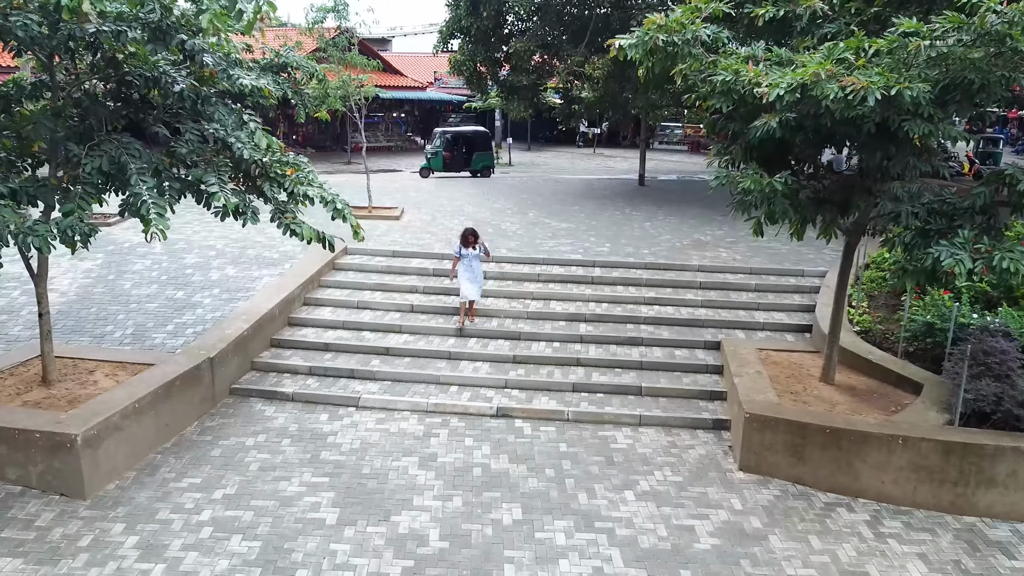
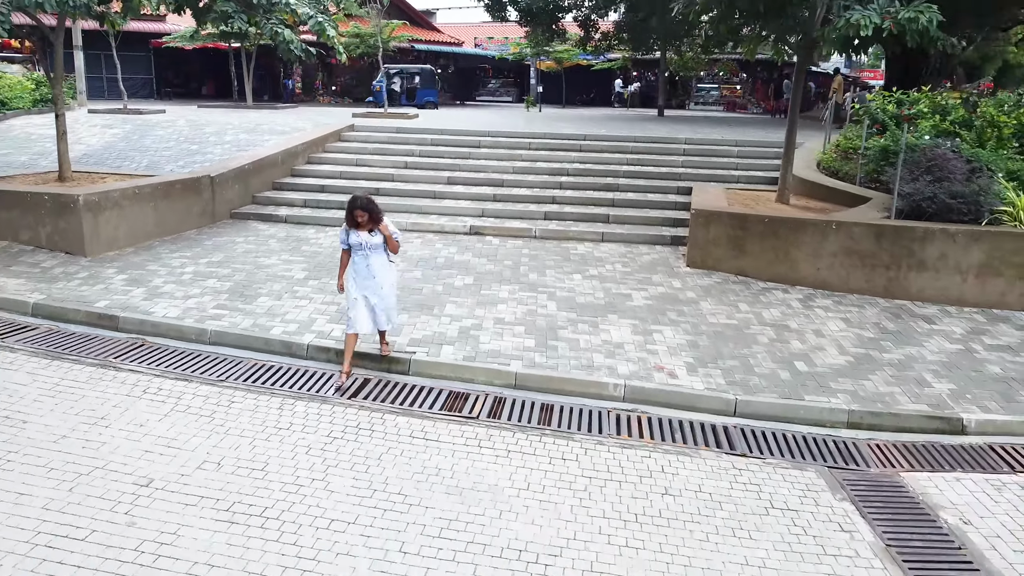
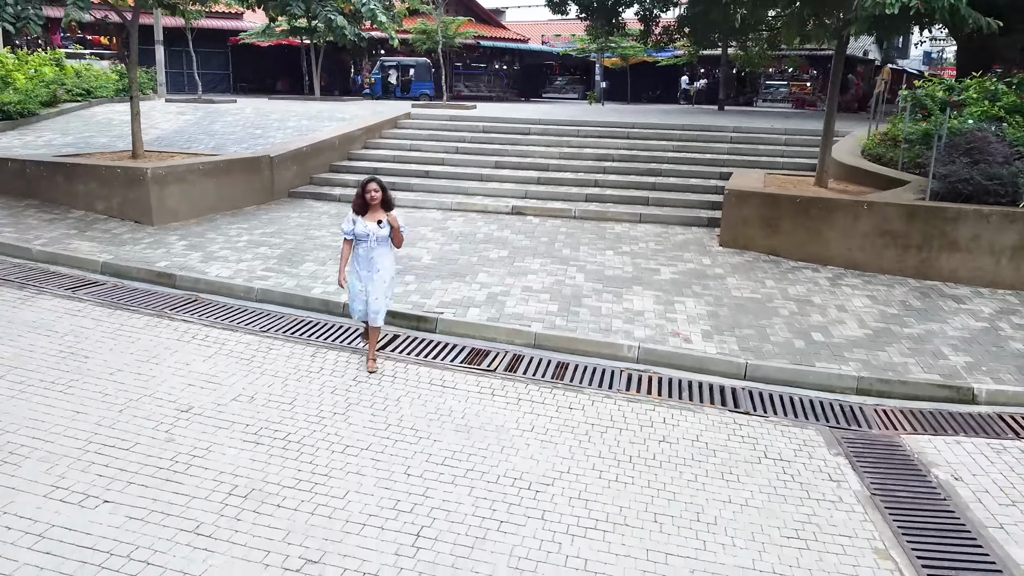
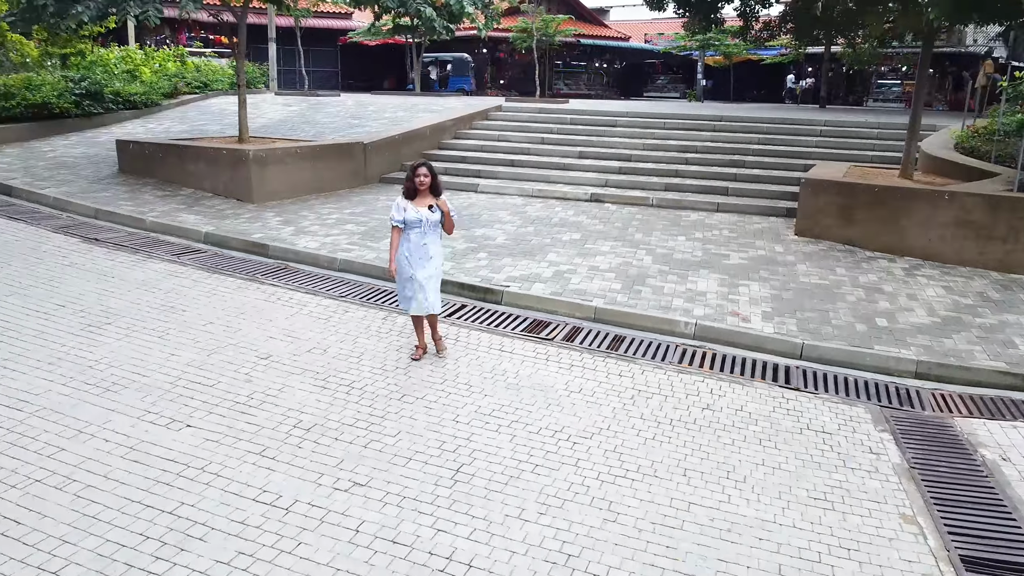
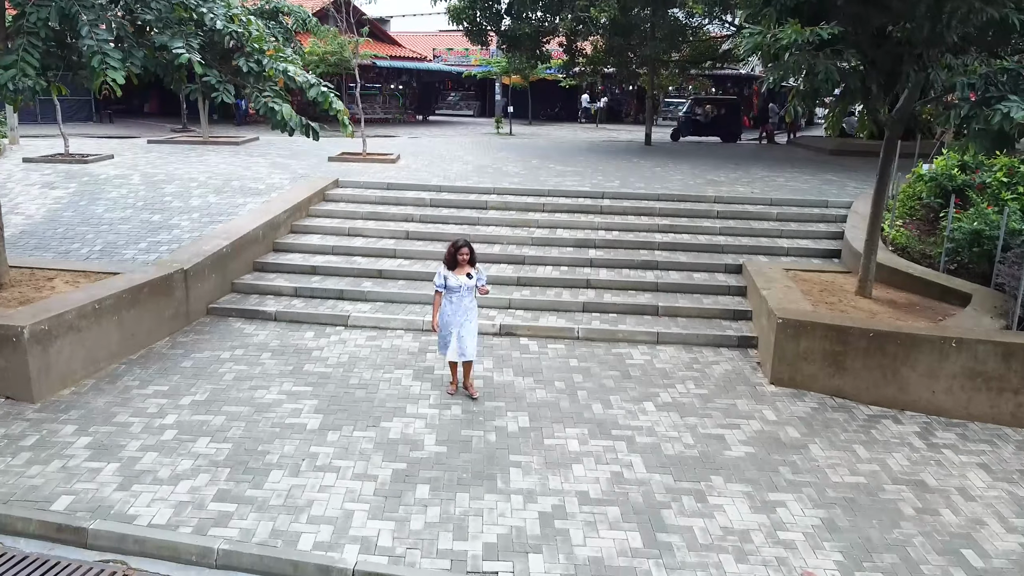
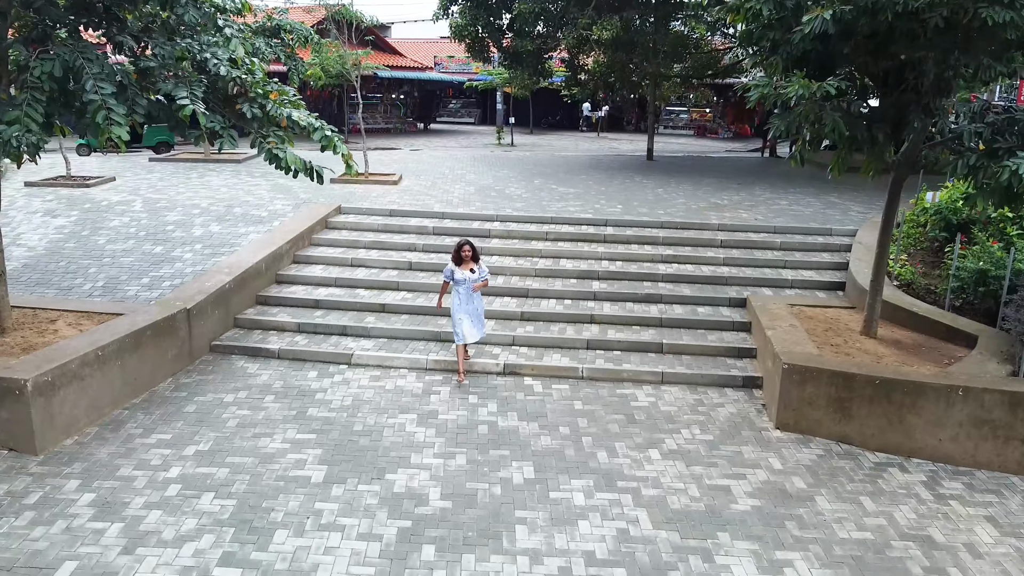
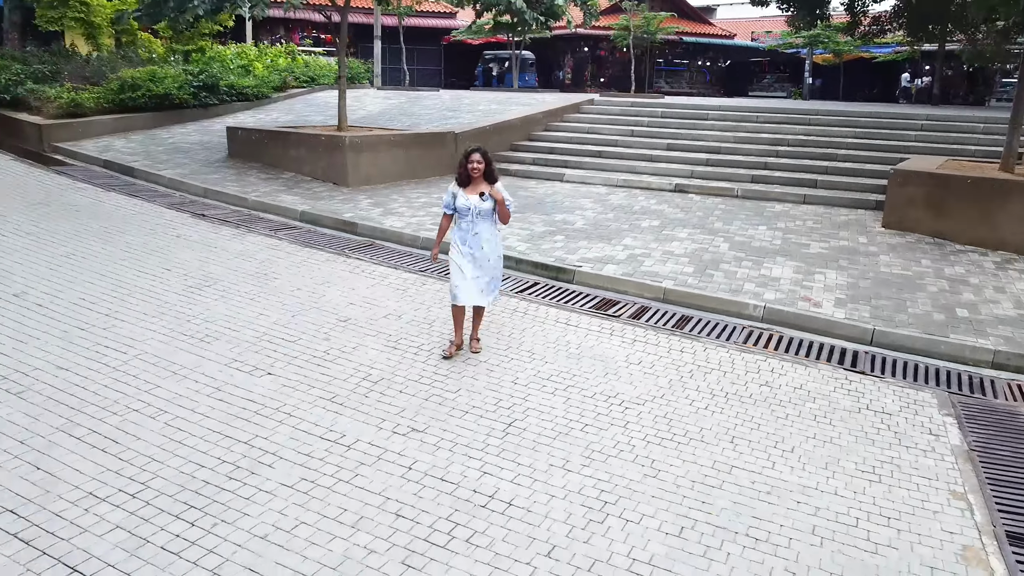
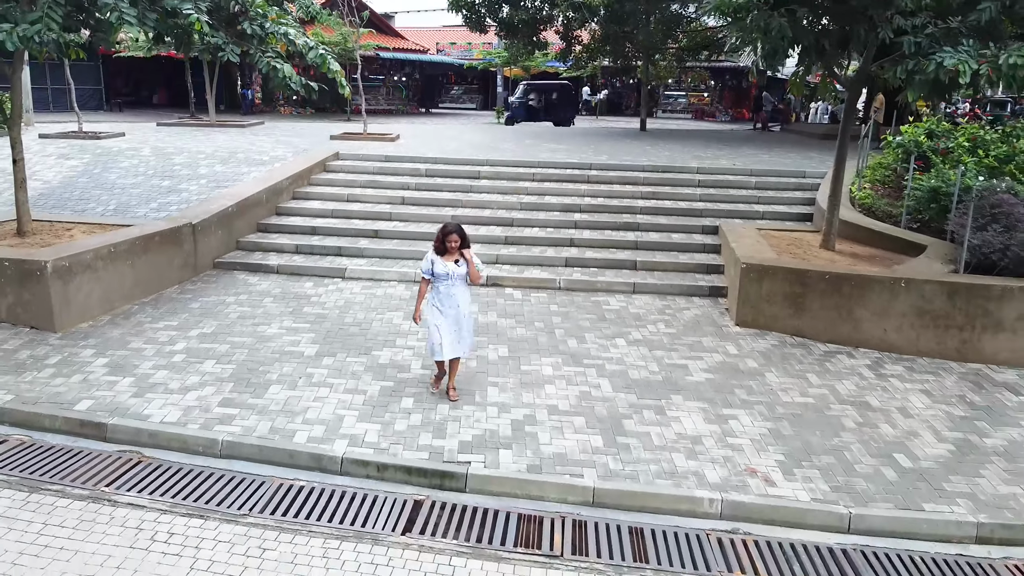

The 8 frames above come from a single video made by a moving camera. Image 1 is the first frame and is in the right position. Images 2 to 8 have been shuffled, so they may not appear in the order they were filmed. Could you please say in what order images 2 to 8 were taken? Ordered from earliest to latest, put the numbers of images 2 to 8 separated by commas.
6, 5, 8, 2, 3, 4, 7
